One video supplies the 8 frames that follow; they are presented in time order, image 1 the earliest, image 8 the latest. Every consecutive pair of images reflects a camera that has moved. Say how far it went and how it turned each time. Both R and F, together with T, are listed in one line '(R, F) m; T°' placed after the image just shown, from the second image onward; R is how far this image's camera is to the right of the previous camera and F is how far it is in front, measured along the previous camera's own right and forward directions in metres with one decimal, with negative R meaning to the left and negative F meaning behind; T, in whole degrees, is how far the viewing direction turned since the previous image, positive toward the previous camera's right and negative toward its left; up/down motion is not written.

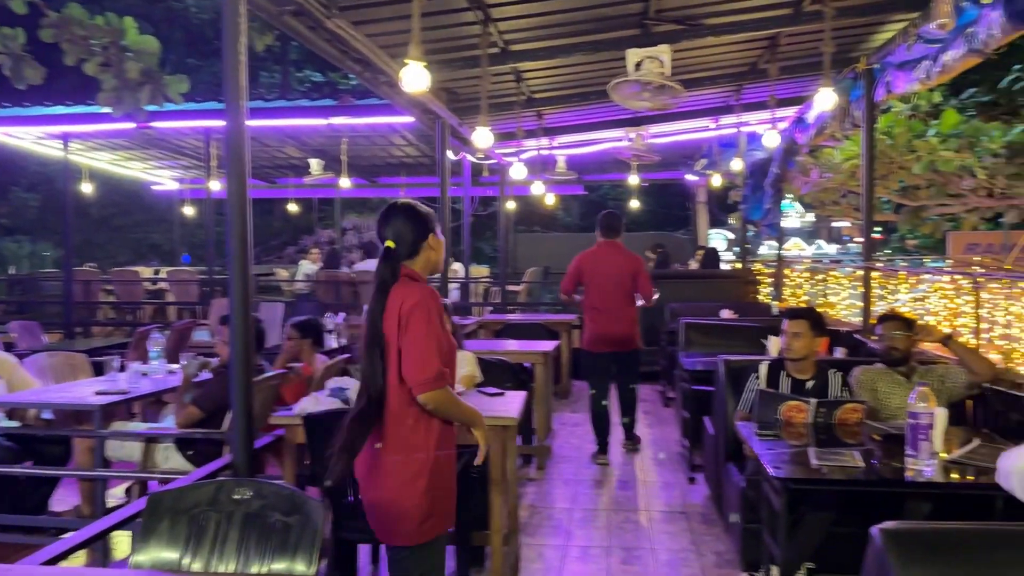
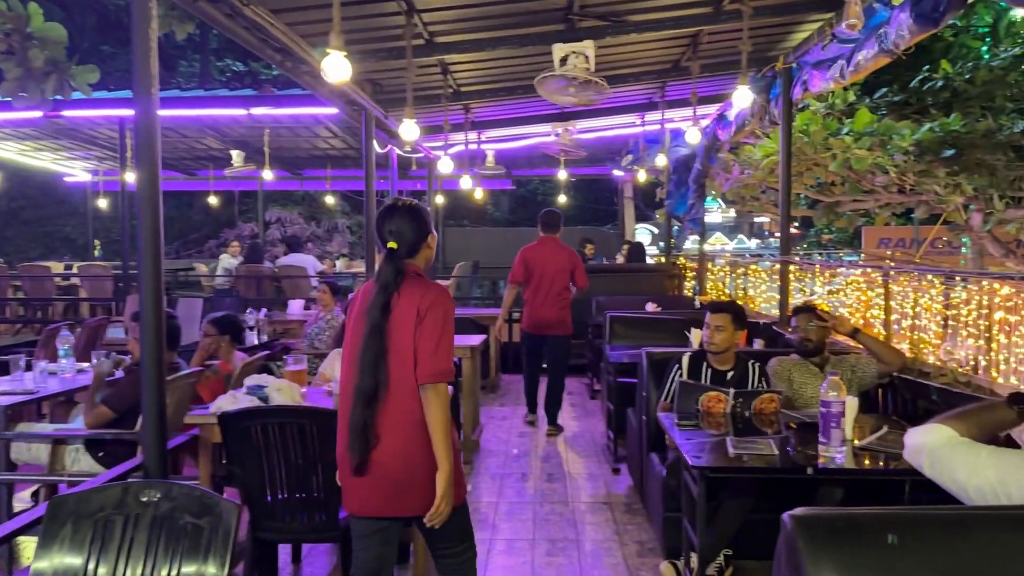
(0.0, 0.0) m; +5°
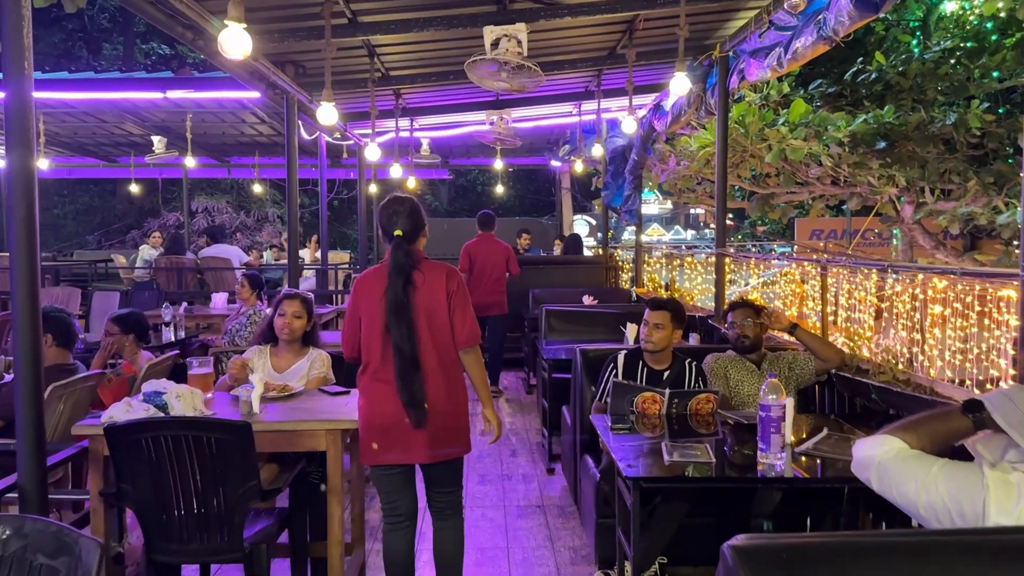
(+0.1, +0.2) m; +4°
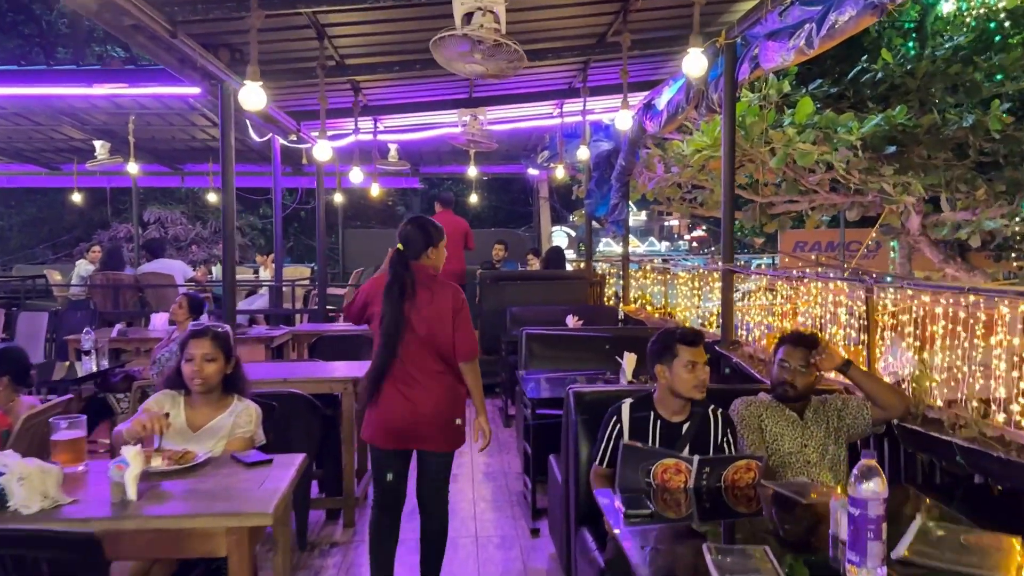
(0.0, +0.8) m; +2°
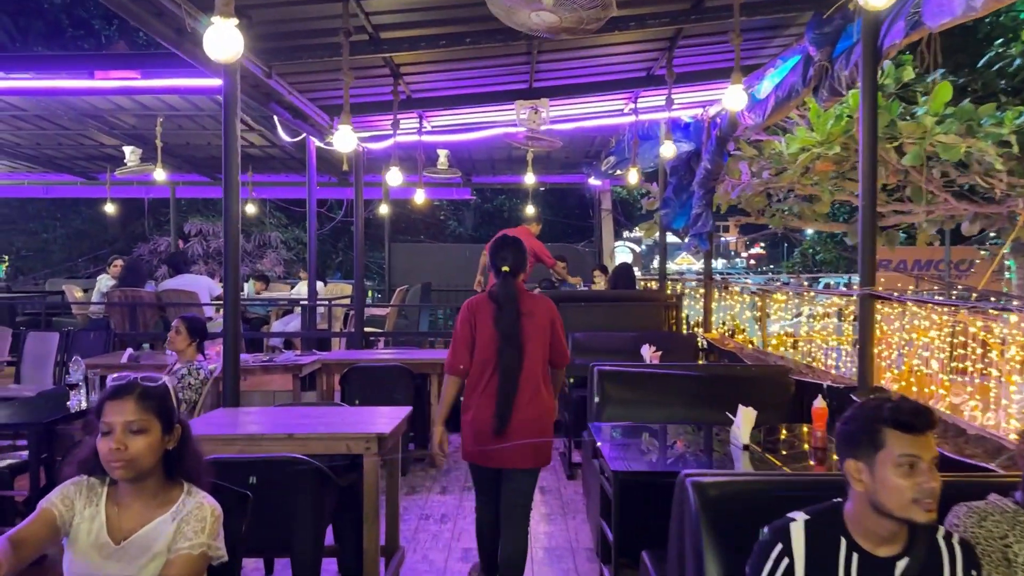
(-0.1, +1.0) m; -4°
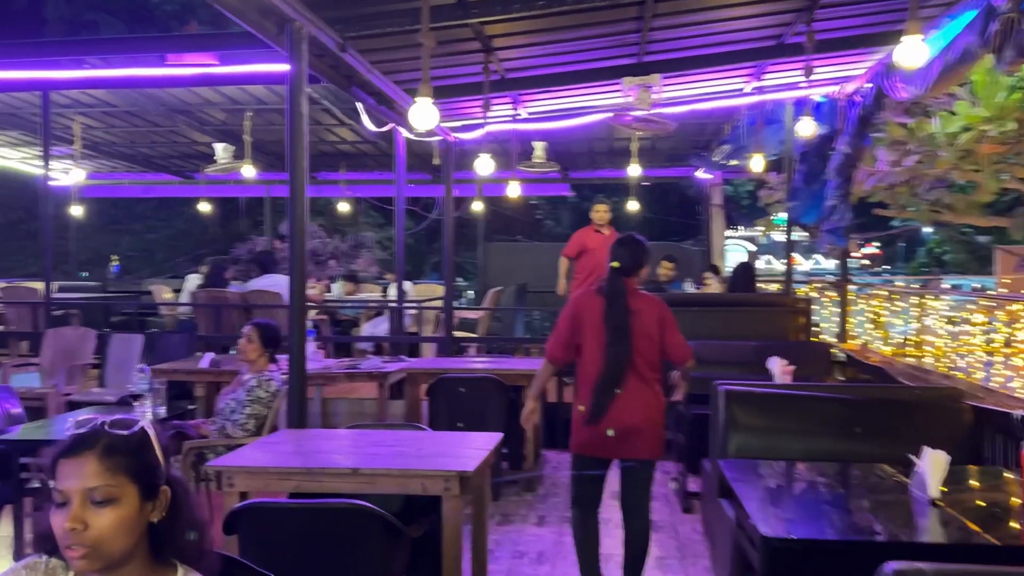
(-0.1, +0.6) m; -7°
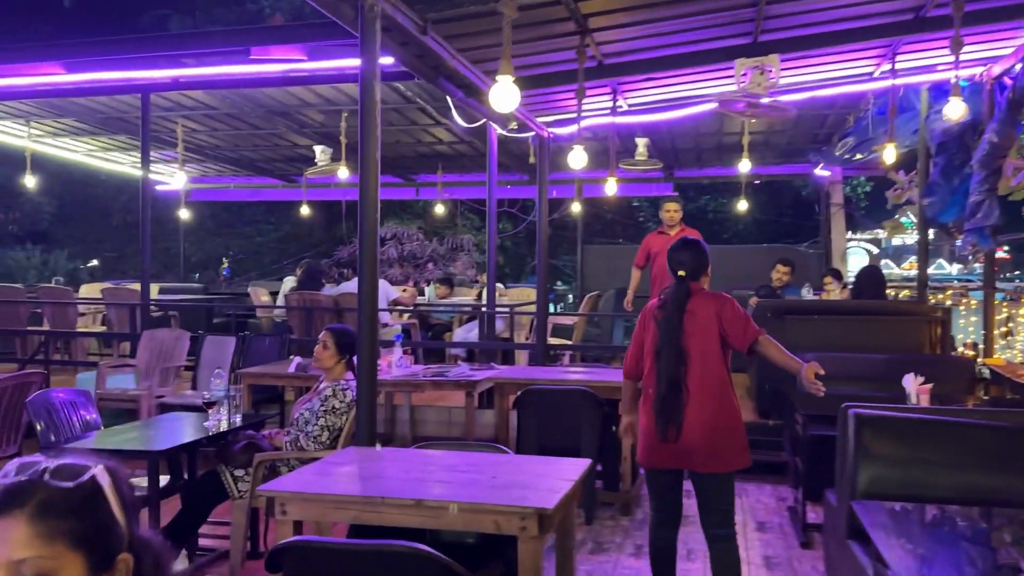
(0.0, +0.4) m; -7°
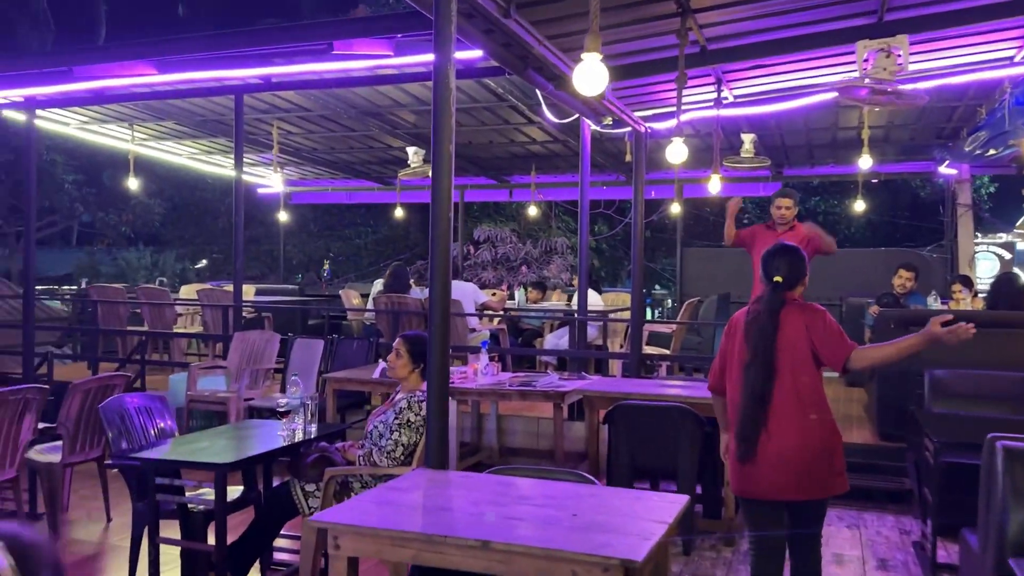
(0.0, +0.3) m; -7°
